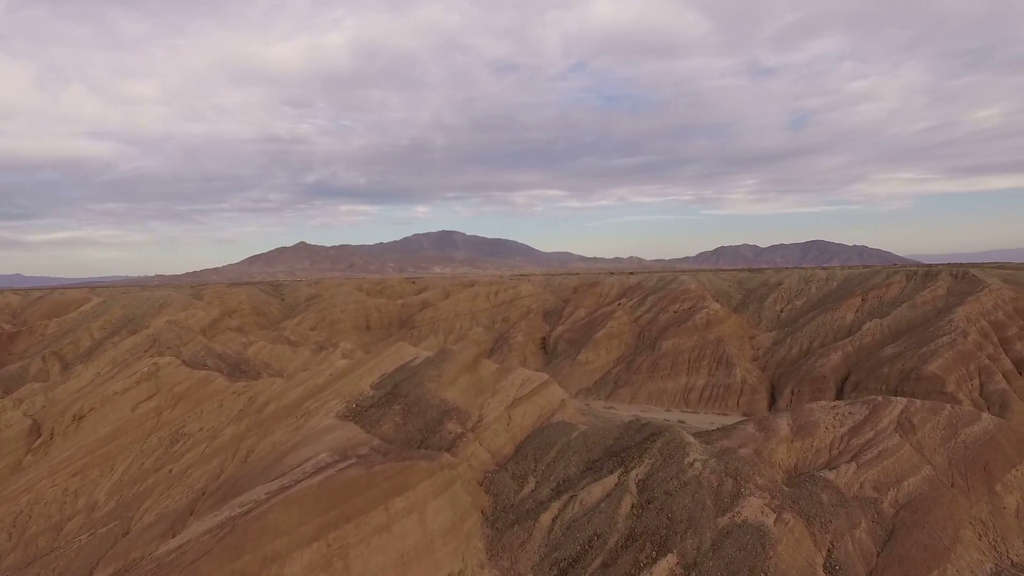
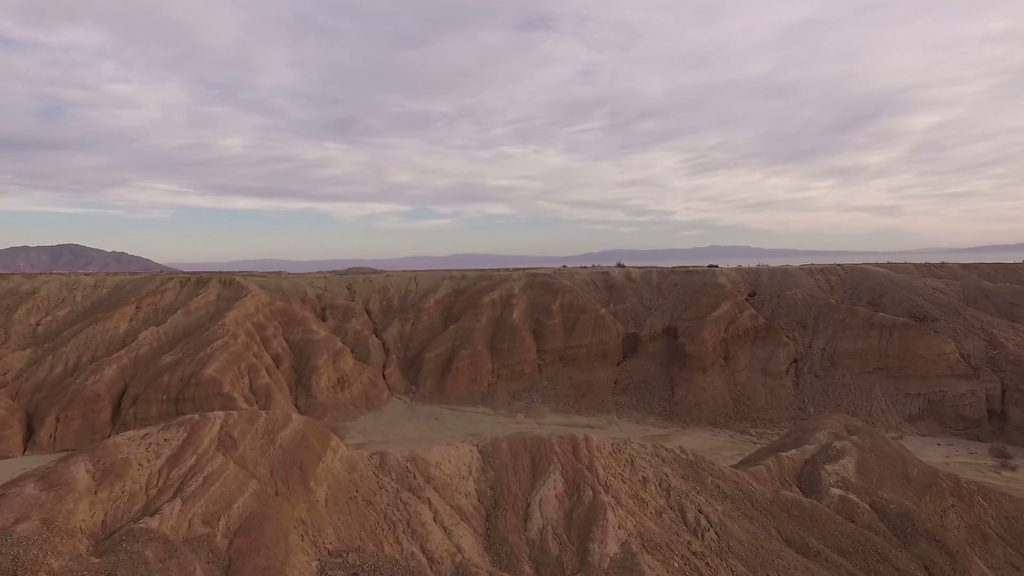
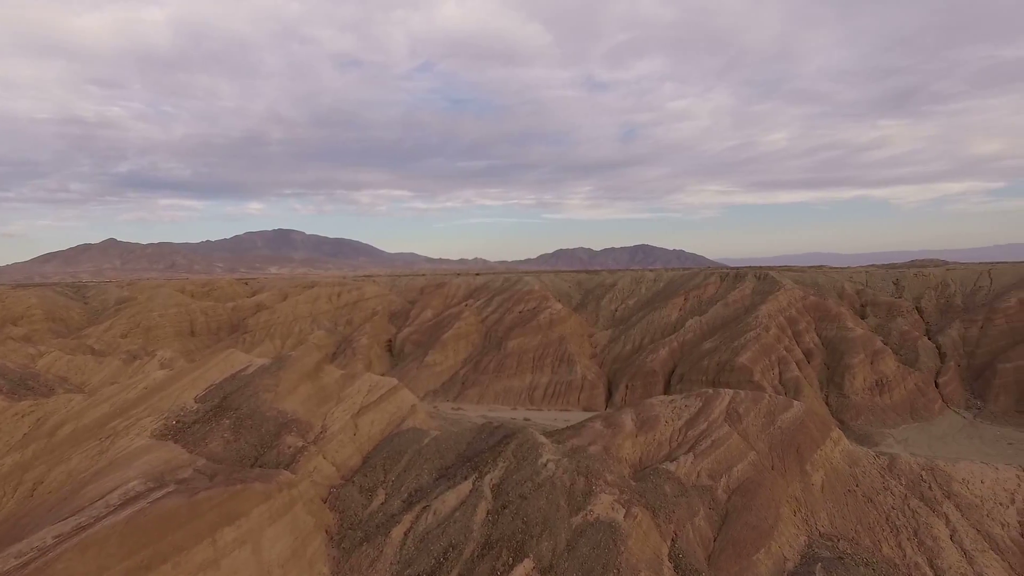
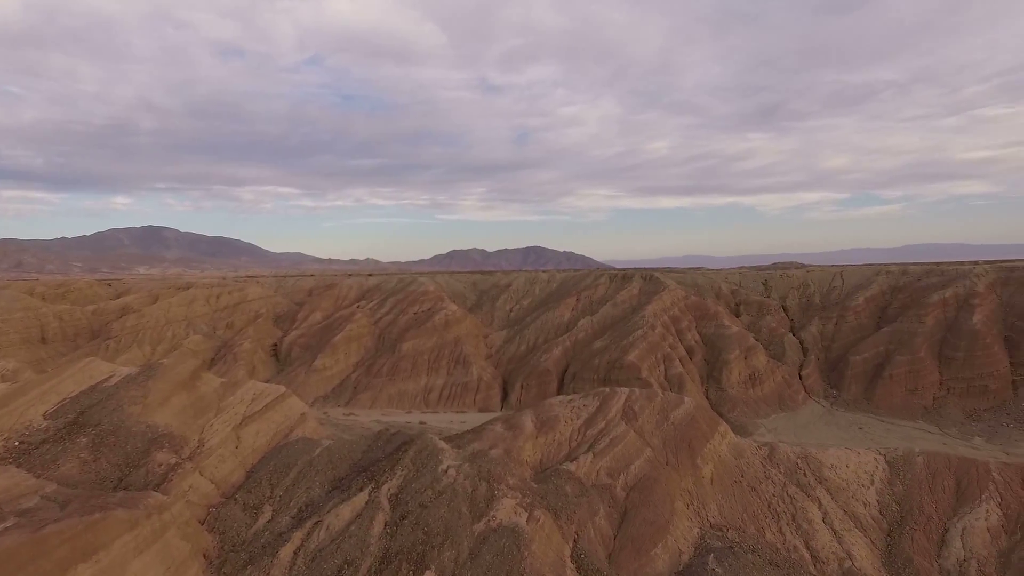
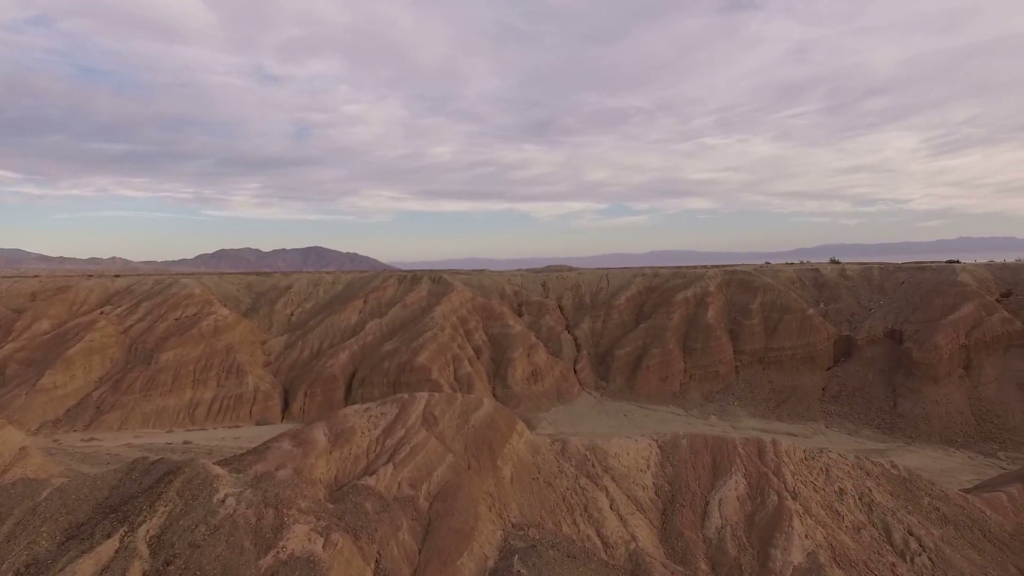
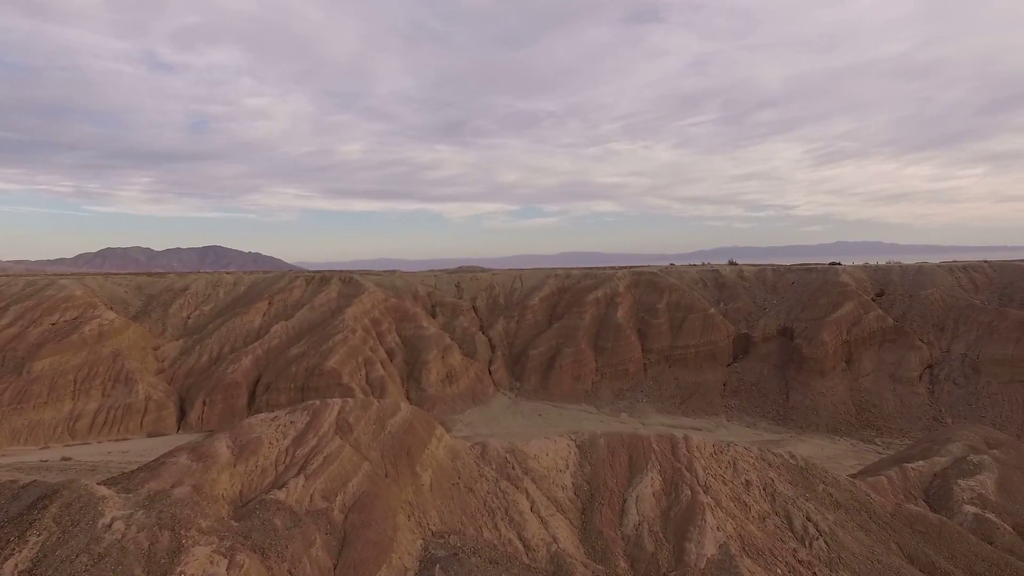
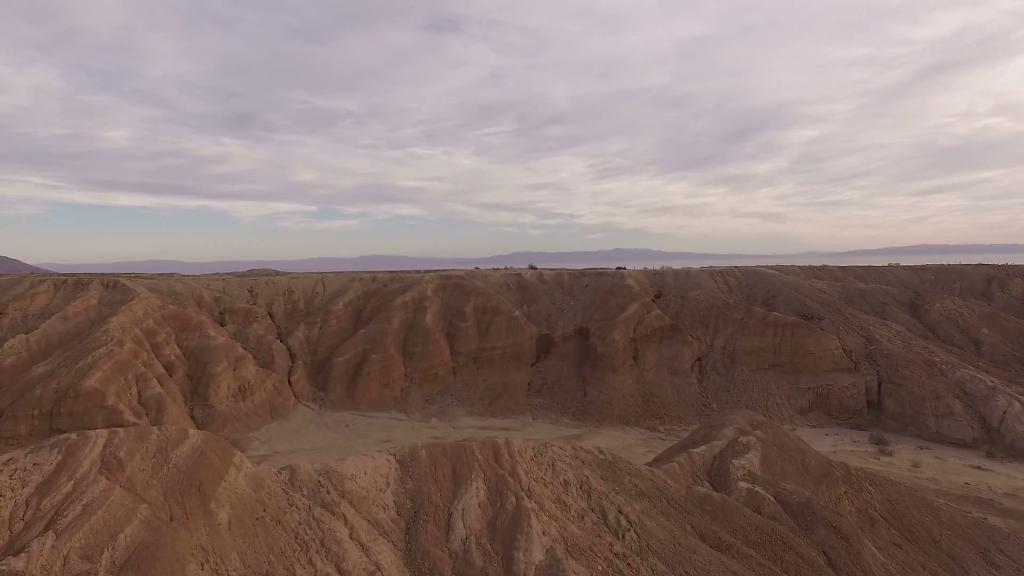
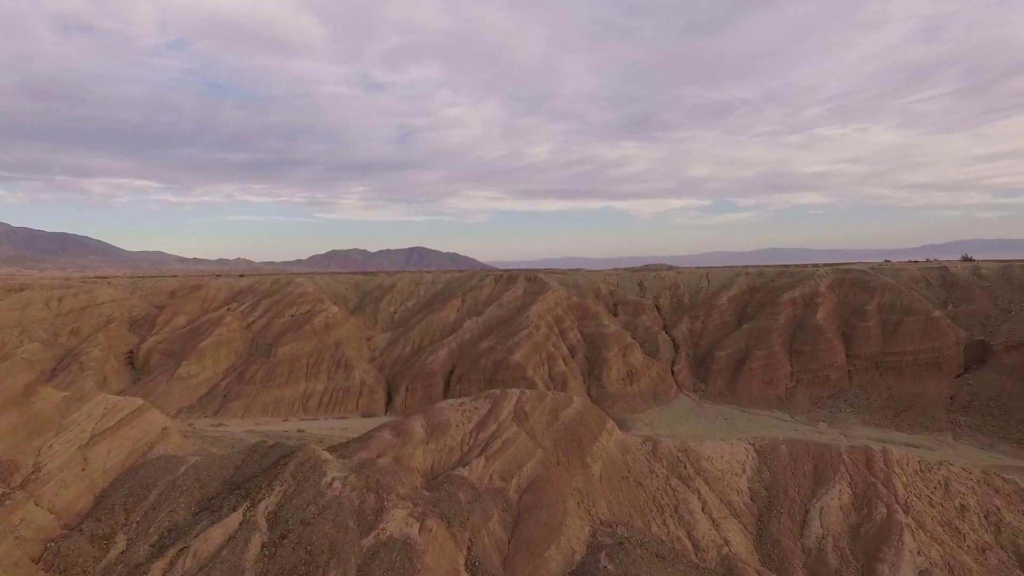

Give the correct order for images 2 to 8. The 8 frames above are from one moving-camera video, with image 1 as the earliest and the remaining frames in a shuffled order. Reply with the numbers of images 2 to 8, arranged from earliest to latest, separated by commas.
3, 4, 8, 5, 6, 2, 7
